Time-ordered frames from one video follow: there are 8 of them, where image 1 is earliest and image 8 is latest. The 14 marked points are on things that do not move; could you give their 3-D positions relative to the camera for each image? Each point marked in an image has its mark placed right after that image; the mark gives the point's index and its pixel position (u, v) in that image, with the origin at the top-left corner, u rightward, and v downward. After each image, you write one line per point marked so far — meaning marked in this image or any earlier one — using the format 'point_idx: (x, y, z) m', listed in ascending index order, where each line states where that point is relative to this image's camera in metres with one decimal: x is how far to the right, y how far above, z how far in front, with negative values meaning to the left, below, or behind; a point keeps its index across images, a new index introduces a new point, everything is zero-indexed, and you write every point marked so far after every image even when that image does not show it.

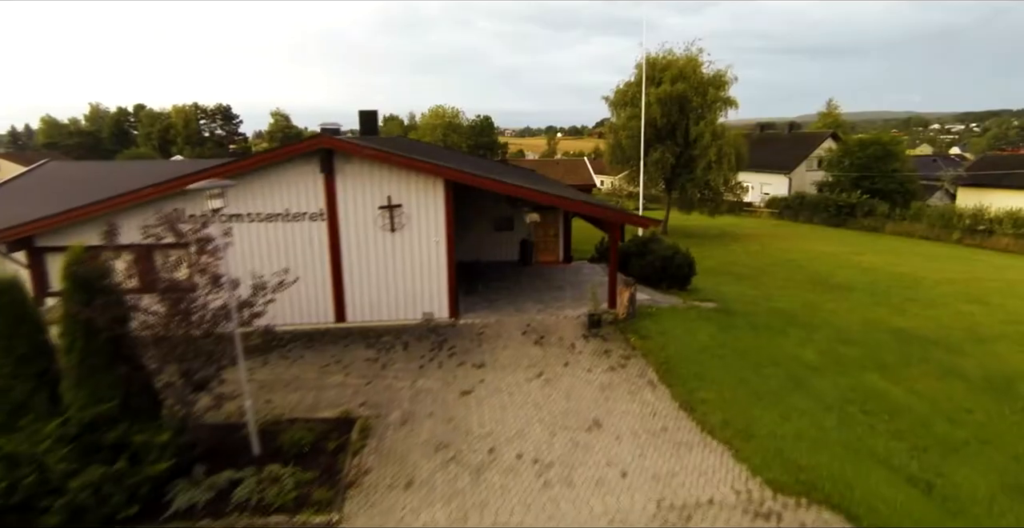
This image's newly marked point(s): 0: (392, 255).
0: (-2.7, +0.2, +12.2) m
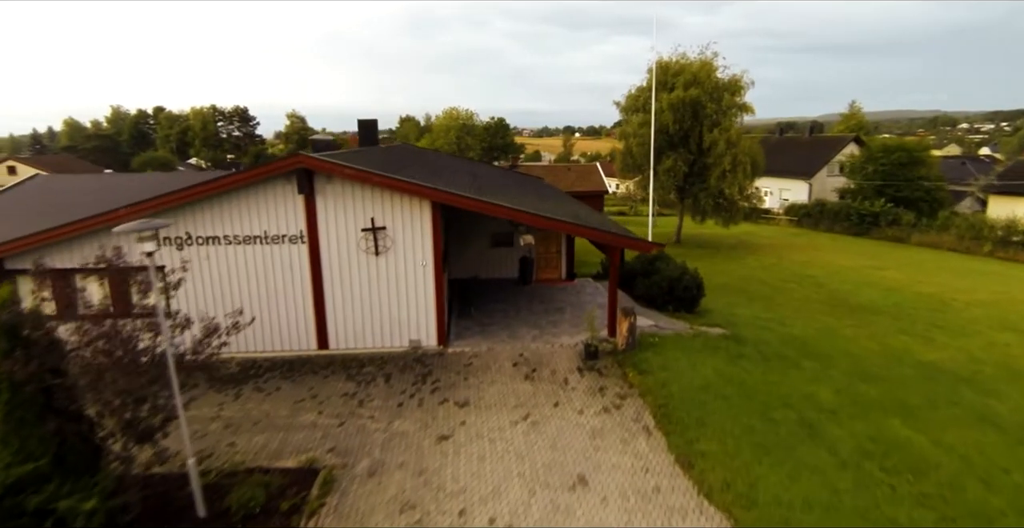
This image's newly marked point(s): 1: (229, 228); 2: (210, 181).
0: (-2.9, -0.4, +11.6) m
1: (-5.7, +0.7, +11.1) m
2: (-5.8, +1.6, +10.5) m
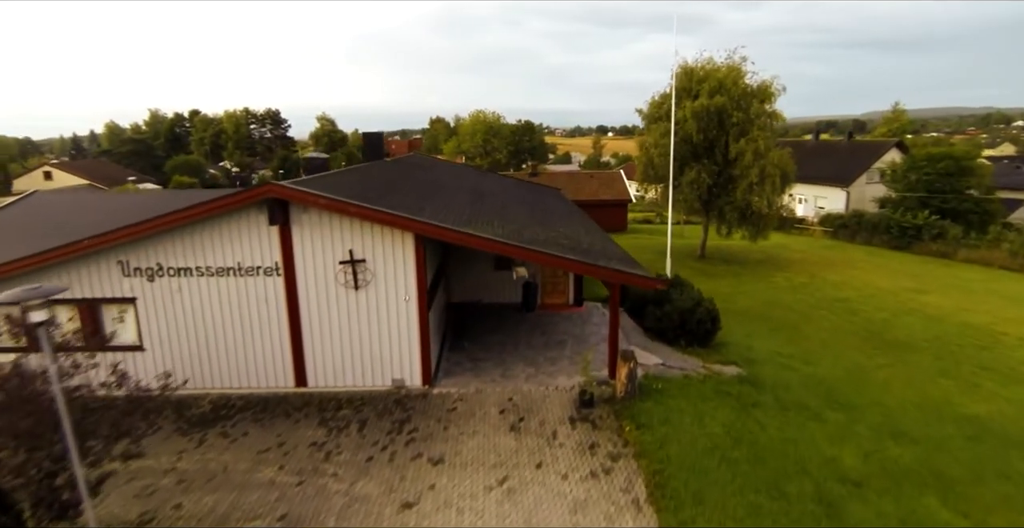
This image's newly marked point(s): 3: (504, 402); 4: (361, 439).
0: (-3.1, -1.0, +10.8) m
1: (-5.9, +0.1, +10.5) m
2: (-6.0, +1.0, +9.9) m
3: (-0.2, -2.6, +10.5) m
4: (-2.6, -3.0, +9.4) m
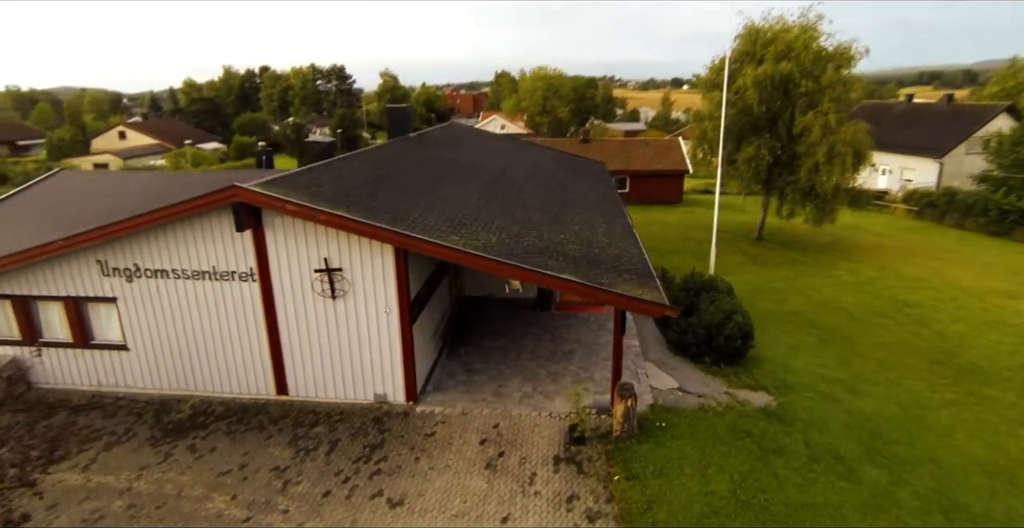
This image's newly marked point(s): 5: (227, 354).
0: (-3.2, -1.1, +10.0) m
1: (-6.0, +0.1, +10.0) m
2: (-6.2, +0.9, +9.4) m
3: (-0.4, -2.9, +9.6) m
4: (-3.0, -3.2, +8.8) m
5: (-5.4, -1.7, +10.4) m
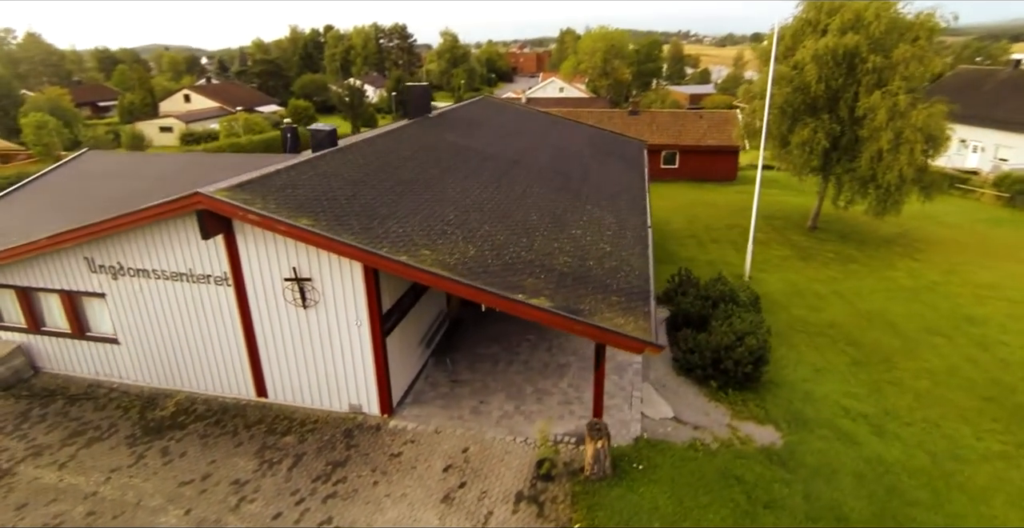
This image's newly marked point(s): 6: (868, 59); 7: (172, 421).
0: (-3.6, -1.2, +9.7) m
1: (-6.4, 0.0, +9.9) m
2: (-6.6, +0.8, +9.2) m
3: (-0.9, -3.1, +9.1) m
4: (-3.6, -3.4, +8.6) m
5: (-5.7, -1.7, +10.4) m
6: (+12.0, +6.9, +18.6) m
7: (-6.2, -2.9, +10.1) m
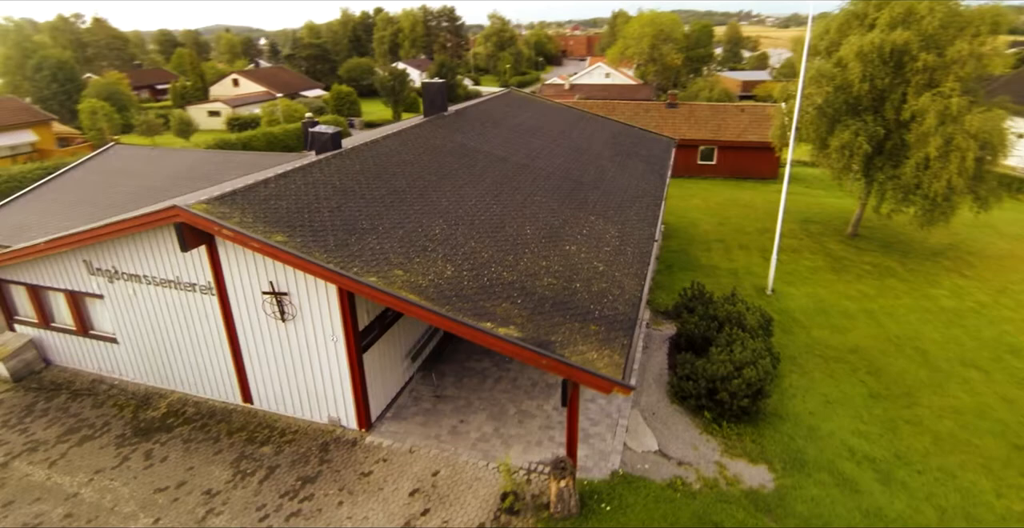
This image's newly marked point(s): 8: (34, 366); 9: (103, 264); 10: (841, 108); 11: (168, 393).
0: (-4.0, -1.5, +9.7) m
1: (-6.7, -0.1, +10.1) m
2: (-6.9, +0.7, +9.4) m
3: (-1.4, -3.4, +9.0) m
4: (-4.1, -3.7, +8.7) m
5: (-6.0, -1.8, +10.6) m
6: (+12.6, +6.4, +17.1) m
7: (-6.6, -3.0, +10.4) m
8: (-10.2, -2.2, +11.8) m
9: (-7.7, 0.0, +10.4) m
10: (+11.1, +5.3, +18.6) m
11: (-6.9, -2.6, +11.1) m
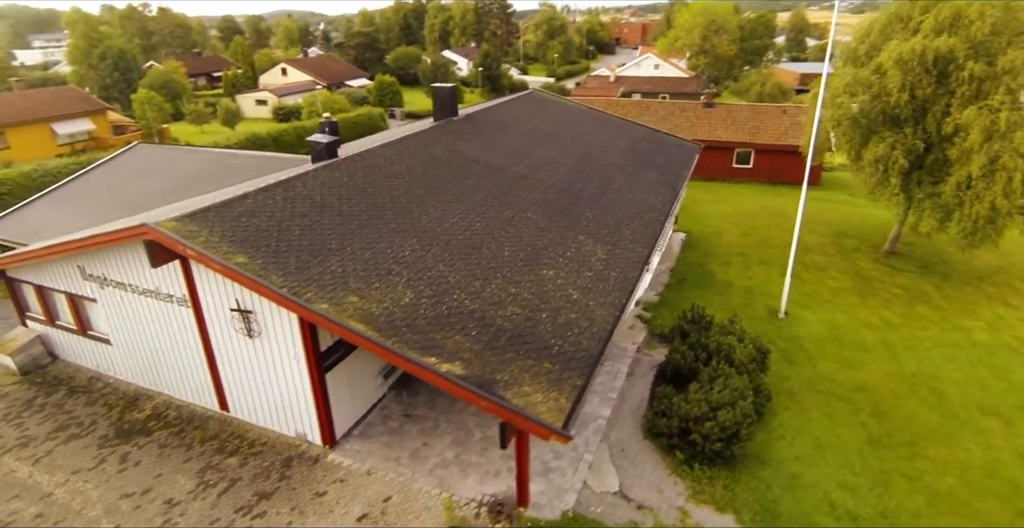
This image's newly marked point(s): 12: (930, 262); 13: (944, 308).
0: (-4.6, -1.8, +9.9) m
1: (-7.2, -0.2, +10.4) m
2: (-7.5, +0.5, +9.8) m
3: (-2.2, -3.9, +8.9) m
4: (-4.9, -4.0, +8.9) m
5: (-6.6, -2.0, +10.9) m
6: (+12.8, +5.6, +15.6) m
7: (-7.2, -3.1, +10.8) m
8: (-10.6, -2.2, +12.5) m
9: (-8.2, -0.1, +10.8) m
10: (+11.5, +4.6, +17.3) m
11: (-7.4, -2.7, +11.5) m
12: (+14.9, +0.1, +19.7) m
13: (+13.0, -1.3, +16.6) m
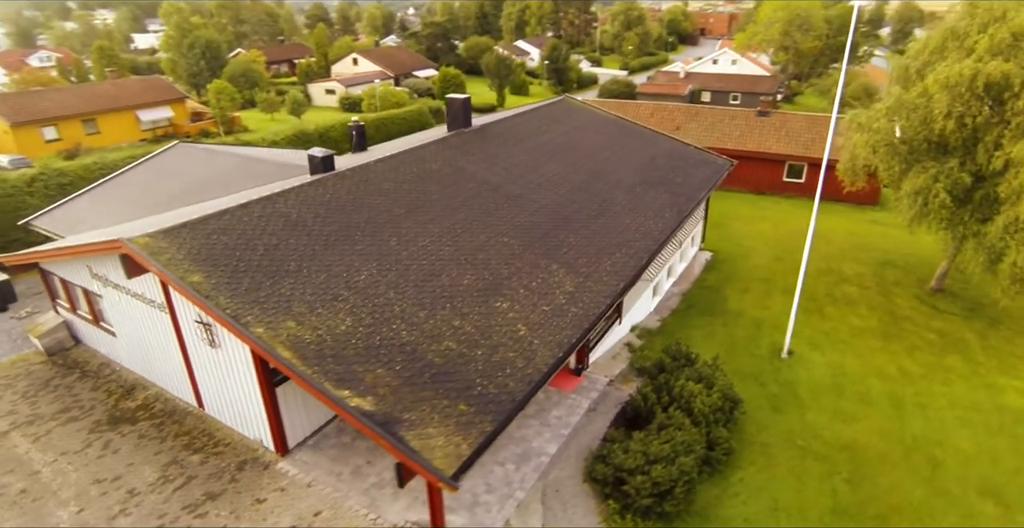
0: (-5.6, -2.0, +10.6) m
1: (-8.0, -0.3, +11.4) m
2: (-8.3, +0.4, +10.8) m
3: (-3.5, -4.3, +9.4) m
4: (-6.2, -4.2, +9.7) m
5: (-7.5, -2.1, +11.9) m
6: (+12.8, +4.3, +13.8) m
7: (-8.2, -3.2, +11.9) m
8: (-11.3, -2.0, +14.0) m
9: (-8.9, -0.2, +12.0) m
10: (+11.6, +3.3, +15.7) m
11: (-8.3, -2.8, +12.6) m
12: (+15.1, -1.3, +17.7) m
13: (+12.7, -2.6, +15.0) m
